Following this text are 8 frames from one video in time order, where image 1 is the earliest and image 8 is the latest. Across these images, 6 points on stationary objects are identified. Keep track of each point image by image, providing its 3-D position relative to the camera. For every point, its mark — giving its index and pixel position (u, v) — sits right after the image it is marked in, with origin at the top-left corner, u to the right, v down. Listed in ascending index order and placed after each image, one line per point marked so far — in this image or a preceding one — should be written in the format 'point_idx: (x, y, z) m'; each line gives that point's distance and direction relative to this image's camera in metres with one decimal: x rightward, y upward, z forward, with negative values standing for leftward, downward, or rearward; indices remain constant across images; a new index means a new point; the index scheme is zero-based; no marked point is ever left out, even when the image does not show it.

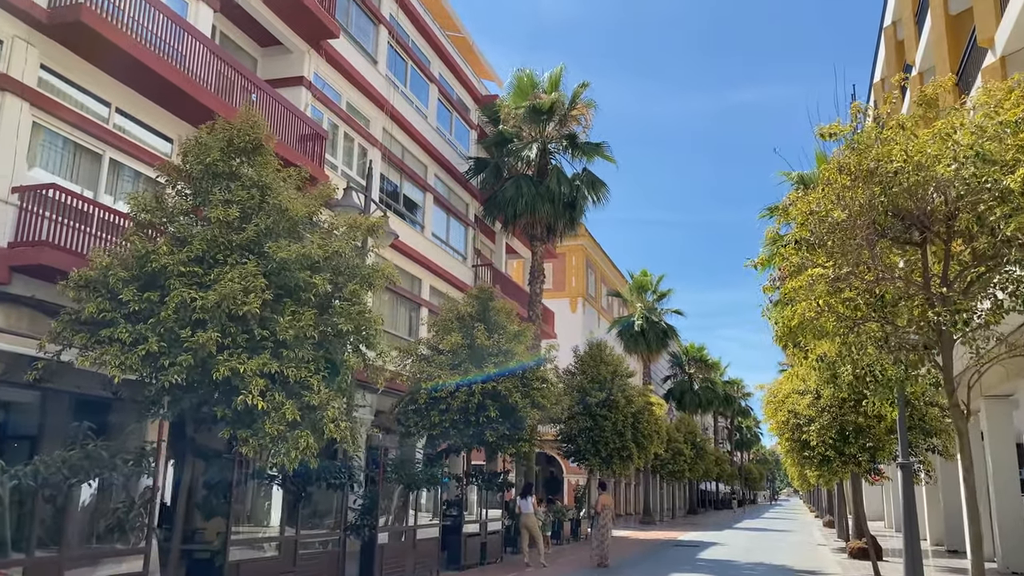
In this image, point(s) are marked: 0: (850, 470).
0: (+6.2, -3.3, +15.0) m
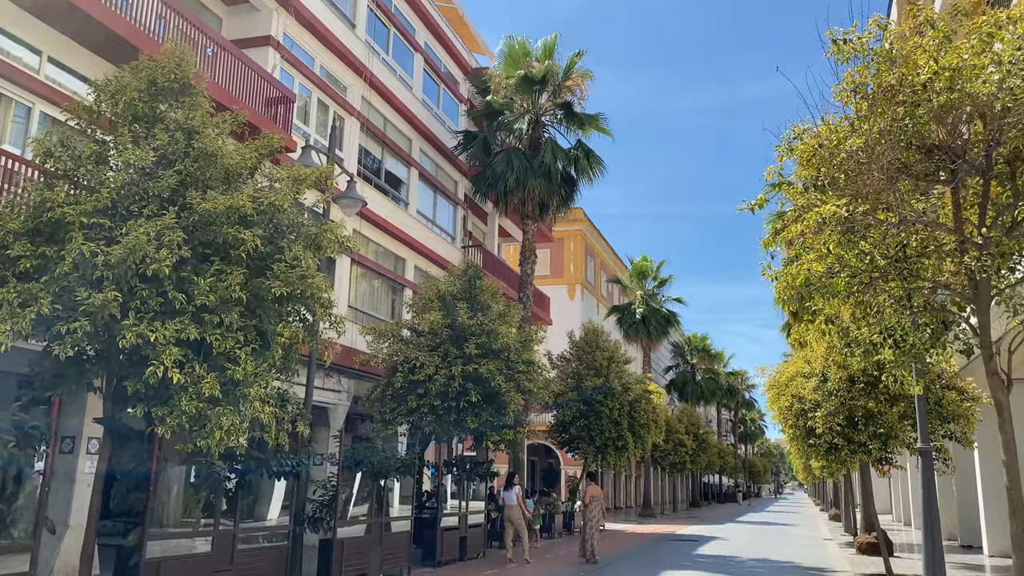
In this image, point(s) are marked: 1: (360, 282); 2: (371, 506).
0: (+5.9, -2.9, +13.8) m
1: (-3.6, +0.2, +19.3) m
2: (-2.1, -3.3, +12.2) m
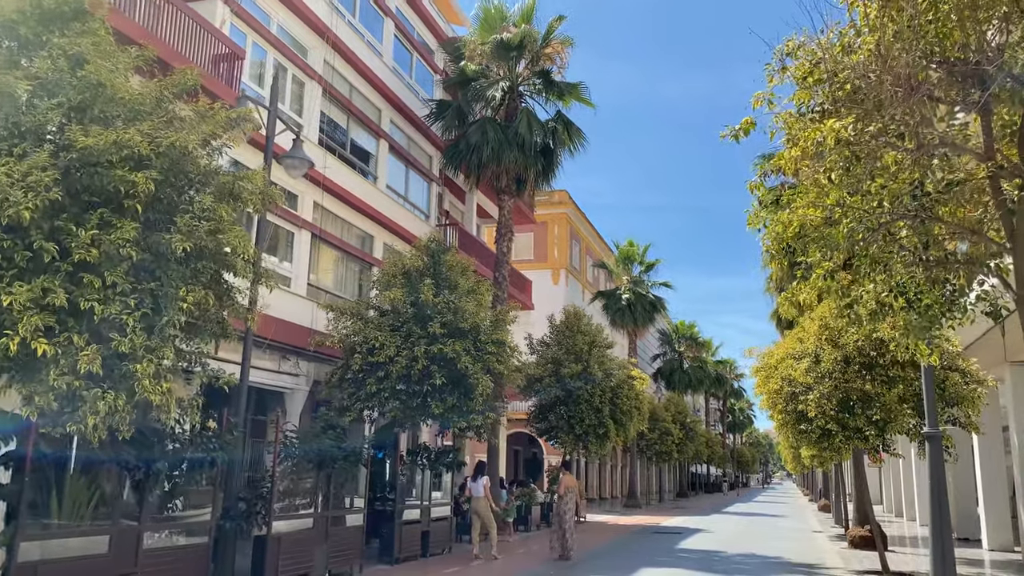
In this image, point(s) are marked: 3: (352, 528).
0: (+5.3, -2.5, +12.7) m
1: (-4.2, +0.7, +18.0) m
2: (-2.7, -2.8, +11.1) m
3: (-2.3, -3.5, +11.8) m
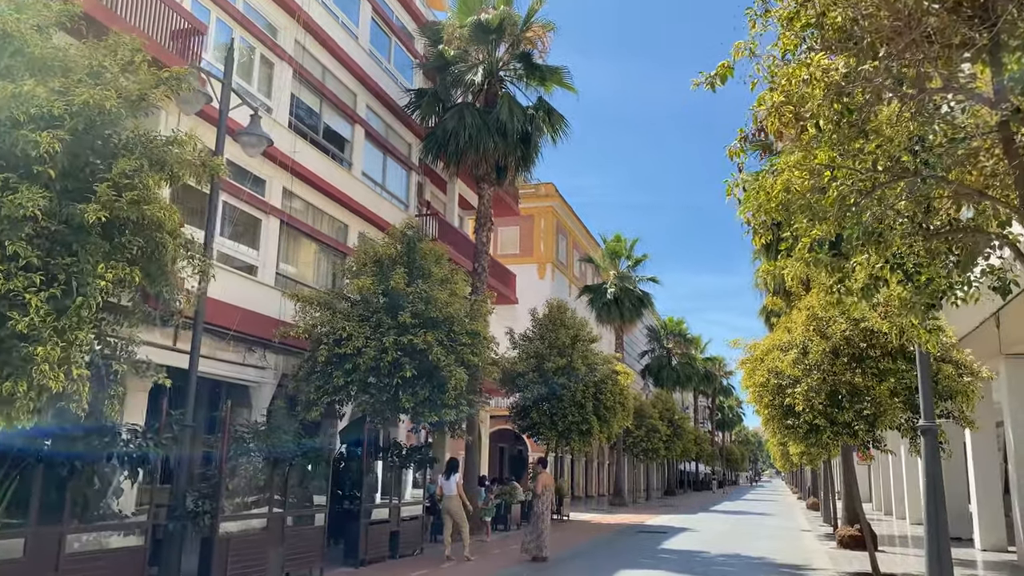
0: (+4.9, -2.3, +12.1) m
1: (-4.7, +0.9, +17.3) m
2: (-3.0, -2.6, +10.4) m
3: (-2.7, -3.3, +11.1) m
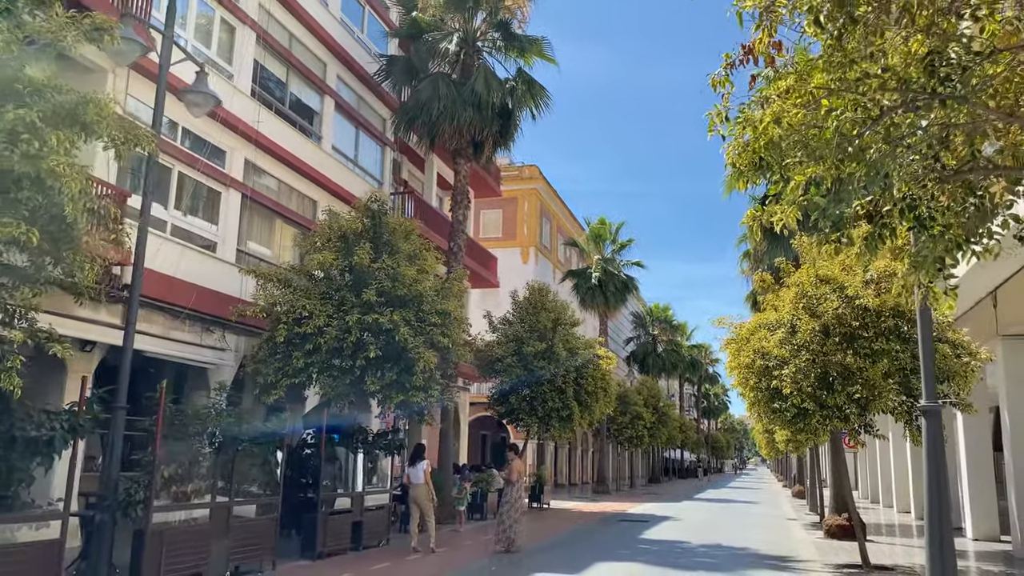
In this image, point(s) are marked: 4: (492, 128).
0: (+4.5, -1.9, +11.4) m
1: (-5.2, +1.4, +16.4) m
2: (-3.5, -2.3, +9.5) m
3: (-3.2, -2.9, +10.3) m
4: (-0.5, +3.8, +19.3) m
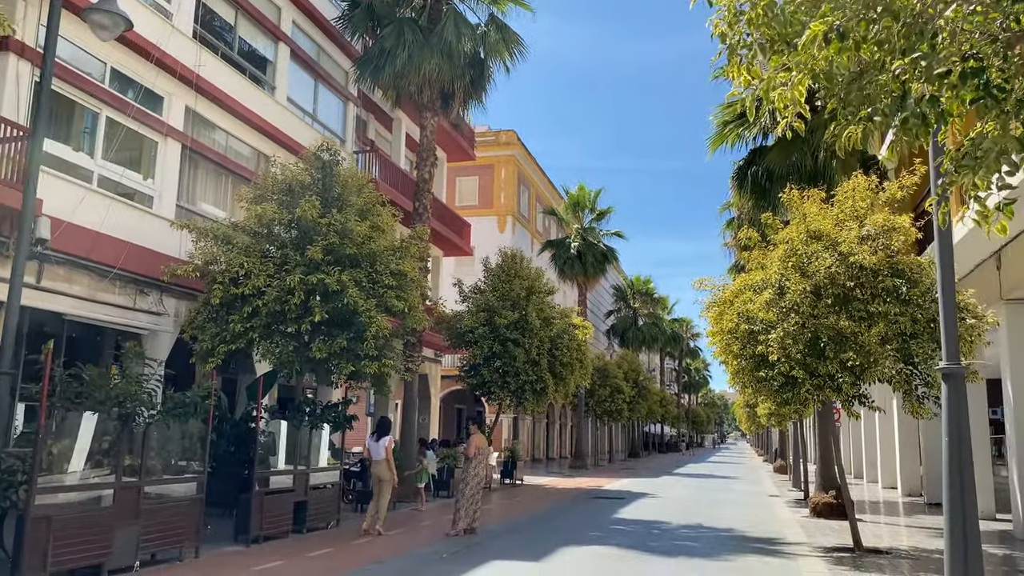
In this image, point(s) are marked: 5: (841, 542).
0: (+4.0, -1.4, +10.3) m
1: (-5.8, +2.1, +15.1) m
2: (-3.9, -1.8, +8.3) m
3: (-3.7, -2.4, +9.1) m
4: (-1.1, +4.6, +17.9) m
5: (+4.7, -3.6, +11.6) m
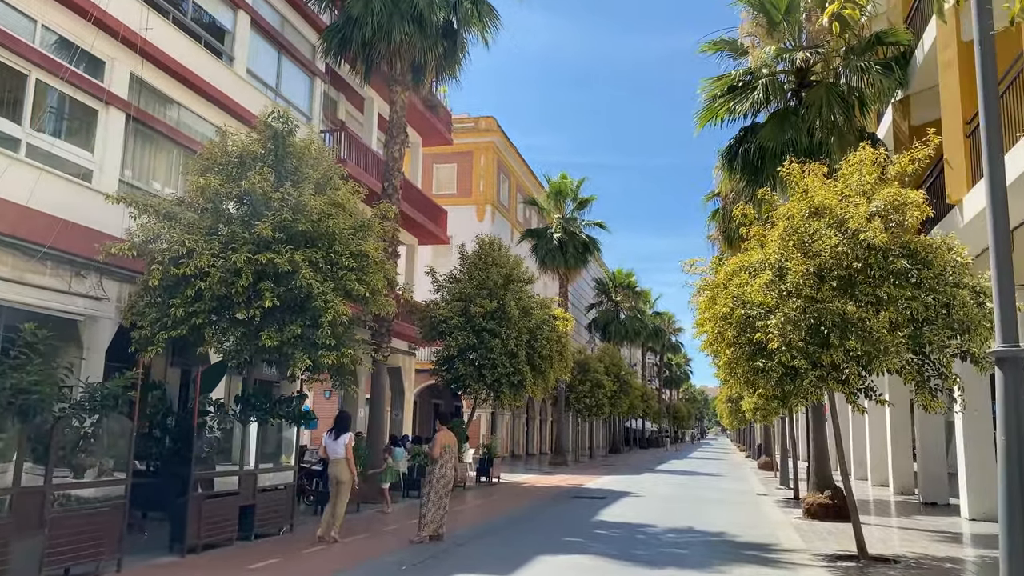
0: (+3.6, -1.2, +9.3) m
1: (-6.3, +2.4, +13.8) m
2: (-4.2, -1.5, +7.2) m
3: (-4.0, -2.1, +8.0) m
4: (-1.6, +4.8, +16.8) m
5: (+4.3, -3.4, +10.7) m
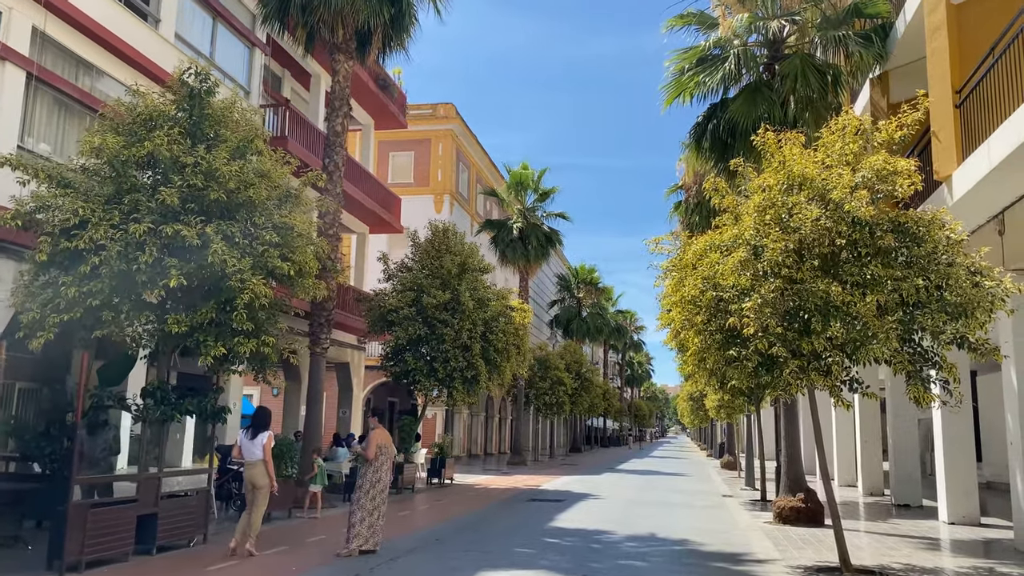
0: (+3.0, -1.0, +8.3) m
1: (-7.0, +2.7, +12.3) m
2: (-4.7, -1.3, +5.8) m
3: (-4.5, -1.9, +6.6) m
4: (-2.5, +5.1, +15.5) m
5: (+3.6, -3.2, +9.7) m
